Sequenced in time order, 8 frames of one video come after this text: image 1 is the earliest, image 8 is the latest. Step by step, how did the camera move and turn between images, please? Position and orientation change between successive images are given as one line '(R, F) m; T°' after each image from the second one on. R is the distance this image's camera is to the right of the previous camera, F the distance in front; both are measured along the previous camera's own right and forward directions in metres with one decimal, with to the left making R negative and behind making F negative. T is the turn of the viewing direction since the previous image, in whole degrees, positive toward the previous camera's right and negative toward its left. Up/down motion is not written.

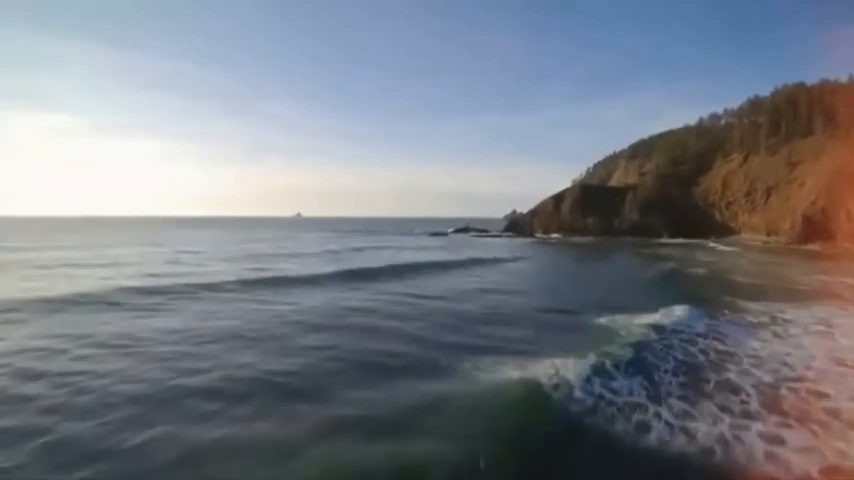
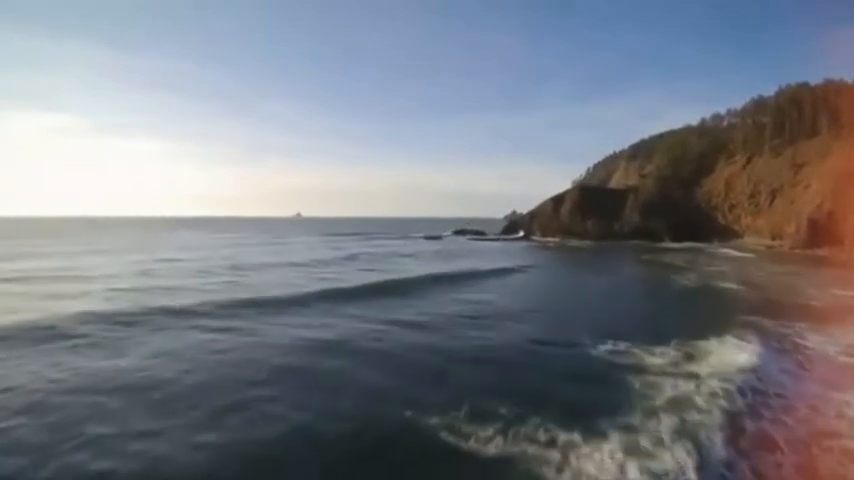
(+0.4, +1.8) m; 0°
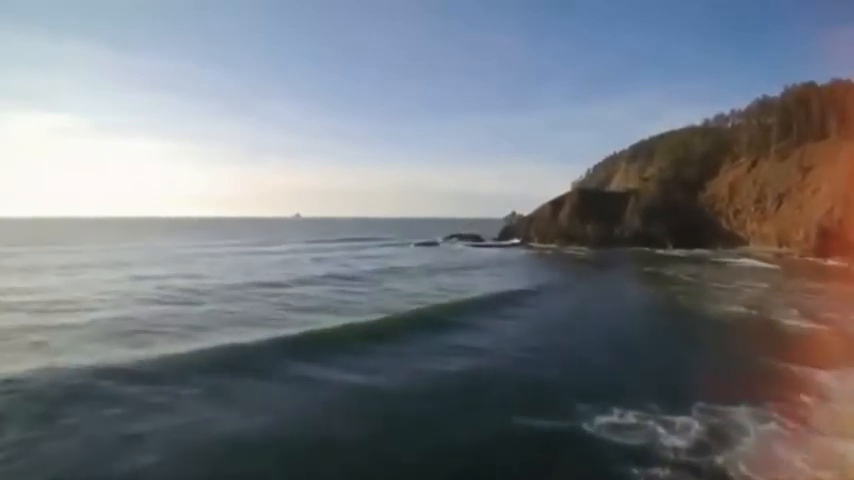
(+1.0, +3.2) m; 0°
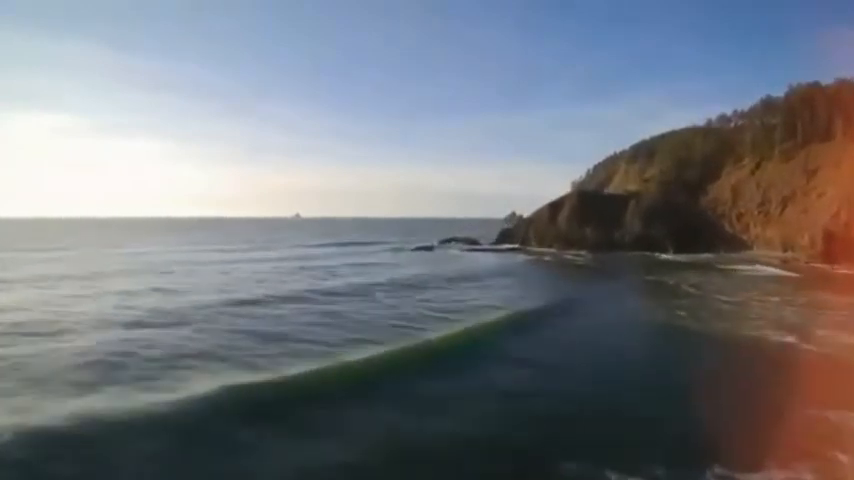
(+0.6, +2.0) m; 0°
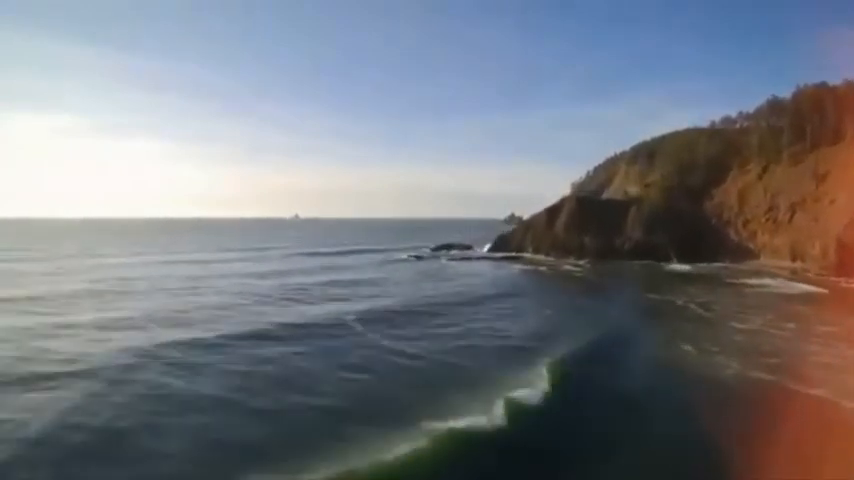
(+1.1, +3.7) m; 0°
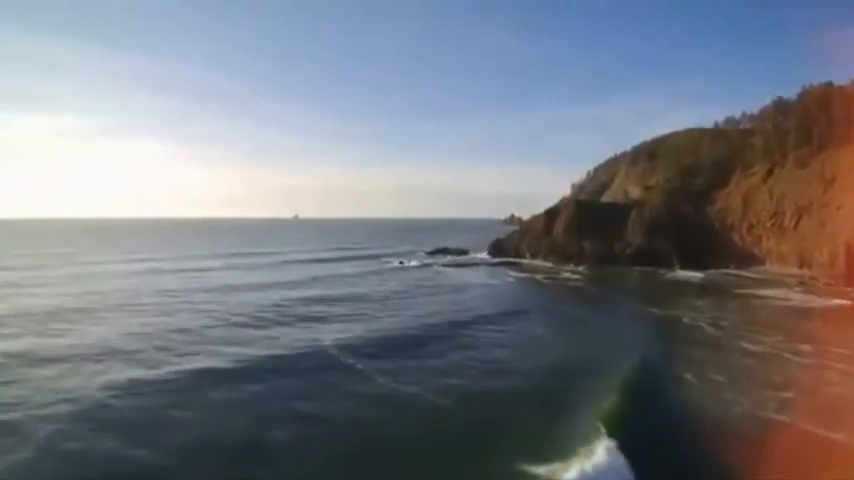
(+0.8, +2.6) m; 0°
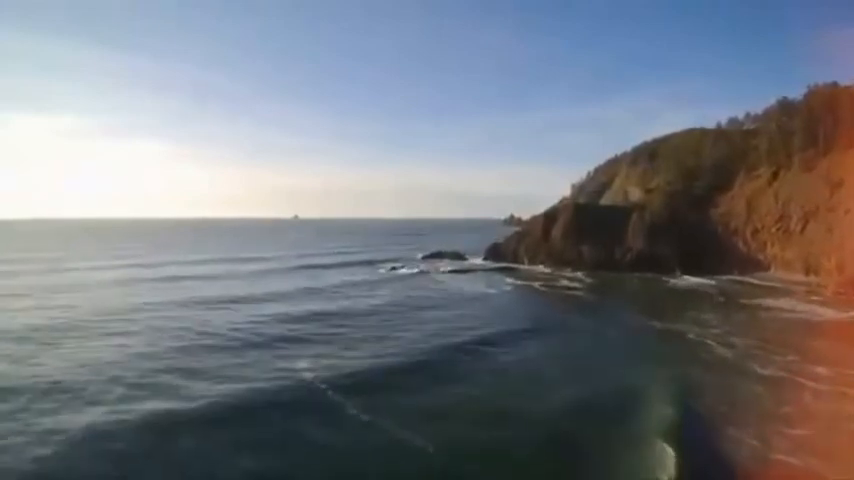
(+0.7, +2.2) m; 0°
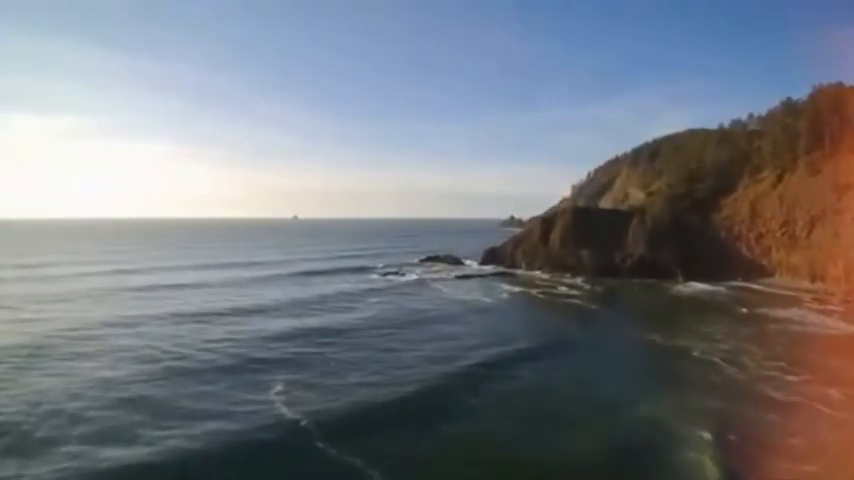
(+0.6, +2.0) m; 0°
